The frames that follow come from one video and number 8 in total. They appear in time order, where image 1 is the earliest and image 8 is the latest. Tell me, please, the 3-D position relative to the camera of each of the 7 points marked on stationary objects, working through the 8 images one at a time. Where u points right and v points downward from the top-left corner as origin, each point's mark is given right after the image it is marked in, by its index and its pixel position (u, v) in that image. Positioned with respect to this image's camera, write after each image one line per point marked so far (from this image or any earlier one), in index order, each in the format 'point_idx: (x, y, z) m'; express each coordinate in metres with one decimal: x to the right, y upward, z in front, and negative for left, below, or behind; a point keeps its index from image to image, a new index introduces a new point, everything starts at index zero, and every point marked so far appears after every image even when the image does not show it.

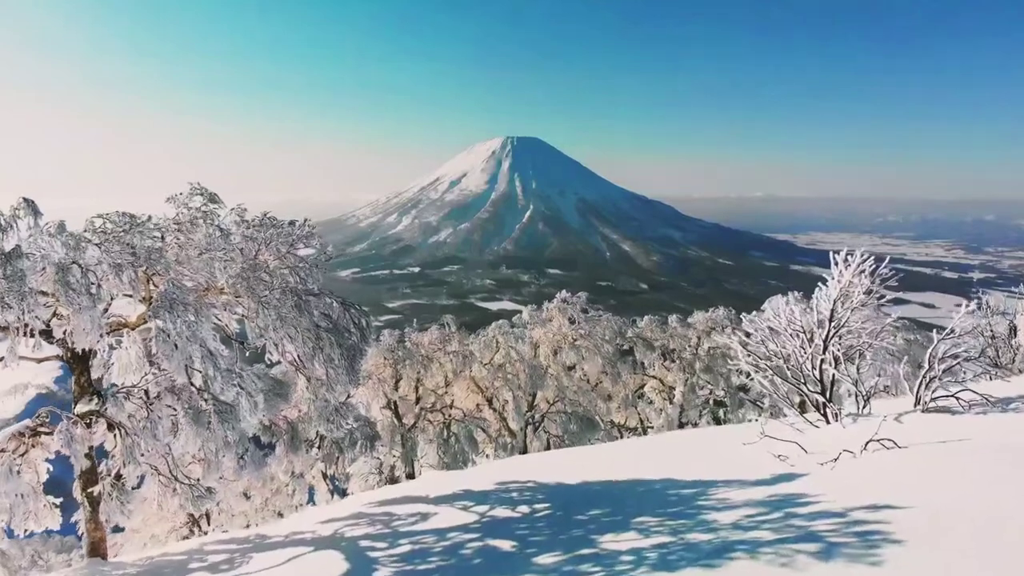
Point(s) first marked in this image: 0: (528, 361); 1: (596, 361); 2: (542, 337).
0: (+0.5, -2.5, +17.8) m
1: (+3.0, -2.6, +19.0) m
2: (+1.1, -1.8, +19.0) m
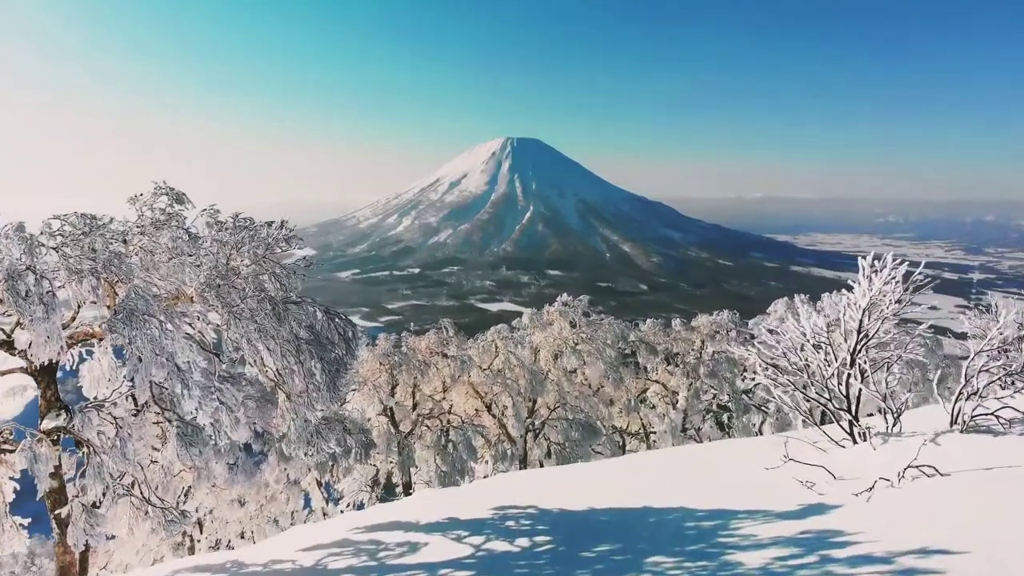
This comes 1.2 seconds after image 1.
0: (+0.5, -2.6, +17.3) m
1: (+3.0, -2.7, +18.5) m
2: (+1.0, -1.9, +18.6) m
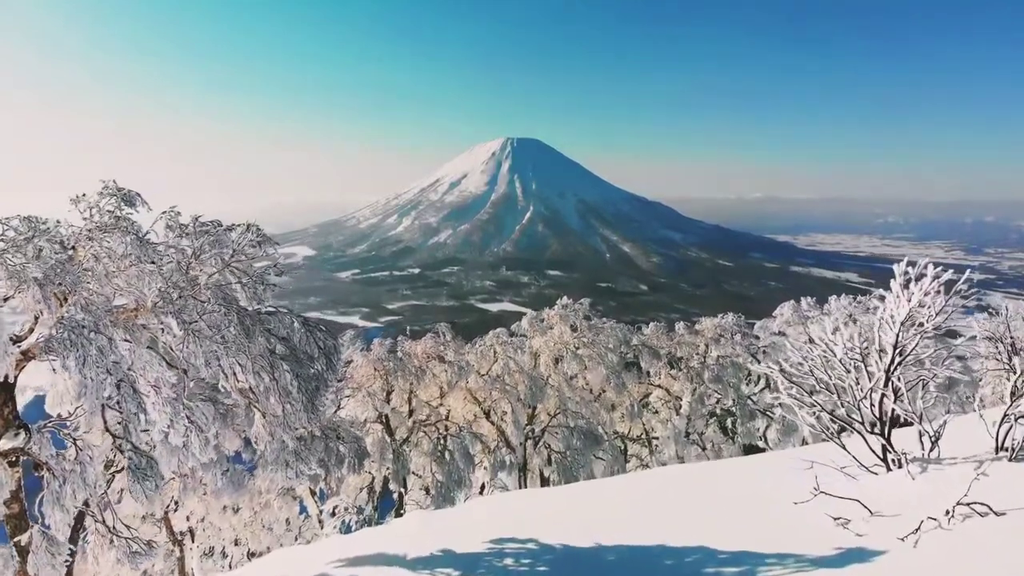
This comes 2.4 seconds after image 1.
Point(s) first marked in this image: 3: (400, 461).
0: (+0.5, -2.7, +16.8) m
1: (+2.9, -2.8, +18.0) m
2: (+1.0, -2.0, +18.0) m
3: (-3.2, -5.0, +15.5) m
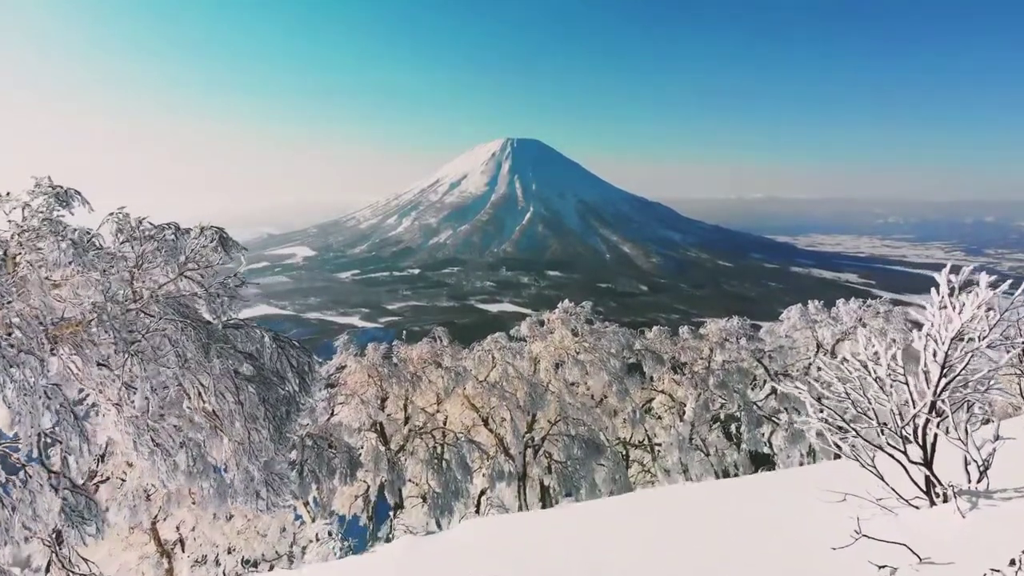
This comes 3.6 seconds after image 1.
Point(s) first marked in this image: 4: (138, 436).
0: (+0.5, -2.8, +16.2) m
1: (+2.9, -2.9, +17.4) m
2: (+1.0, -2.1, +17.5) m
3: (-3.3, -5.1, +14.9) m
4: (-3.5, -1.4, +5.0) m
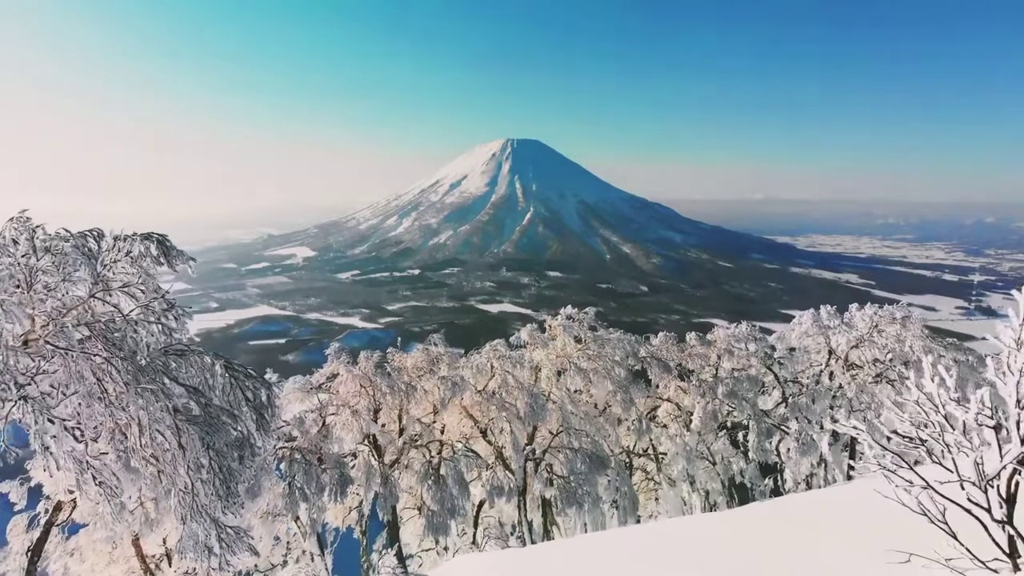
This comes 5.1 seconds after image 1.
0: (+0.5, -2.9, +15.5) m
1: (+2.9, -3.0, +16.7) m
2: (+1.0, -2.2, +16.8) m
3: (-3.3, -5.2, +14.2) m
4: (-3.5, -1.5, +4.2) m
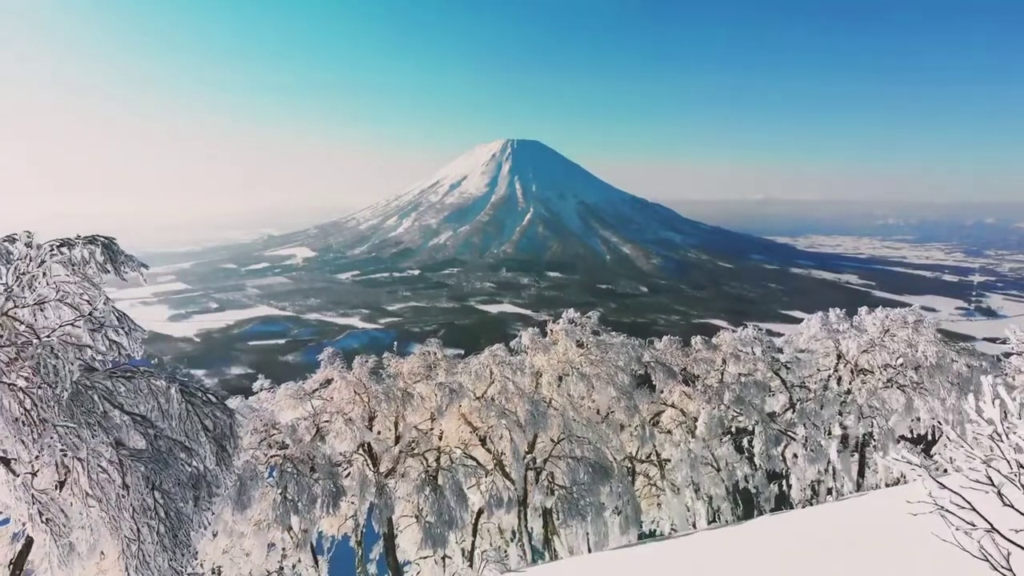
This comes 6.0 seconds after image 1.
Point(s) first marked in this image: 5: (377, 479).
0: (+0.5, -3.0, +15.0) m
1: (+2.9, -3.1, +16.2) m
2: (+1.0, -2.3, +16.2) m
3: (-3.3, -5.3, +13.7) m
4: (-3.5, -1.6, +3.7) m
5: (-3.5, -5.0, +13.9) m
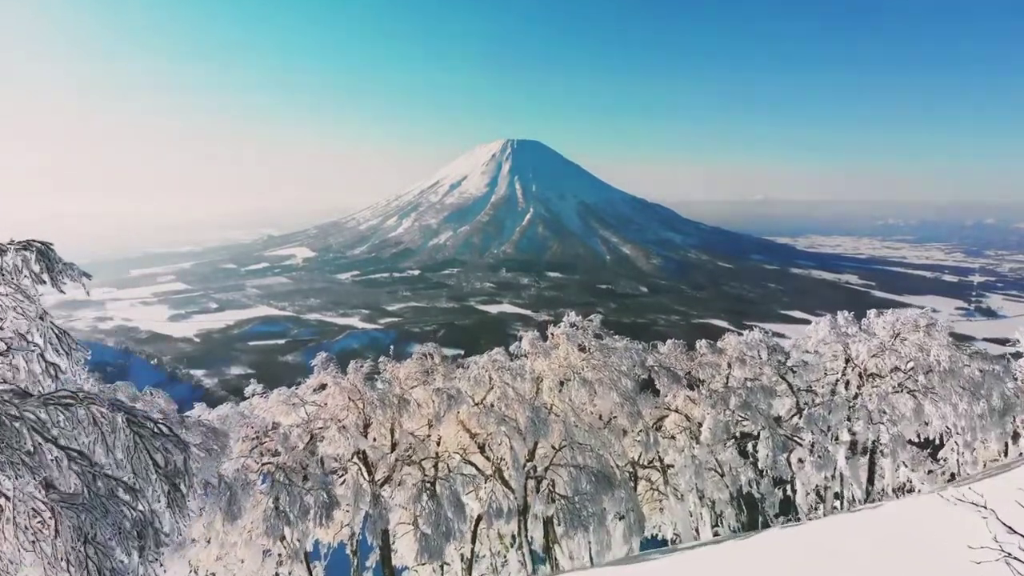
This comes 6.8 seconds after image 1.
0: (+0.5, -3.0, +14.5) m
1: (+2.9, -3.2, +15.7) m
2: (+1.0, -2.4, +15.8) m
3: (-3.3, -5.4, +13.2) m
4: (-3.5, -1.6, +3.3) m
5: (-3.5, -5.0, +13.4) m
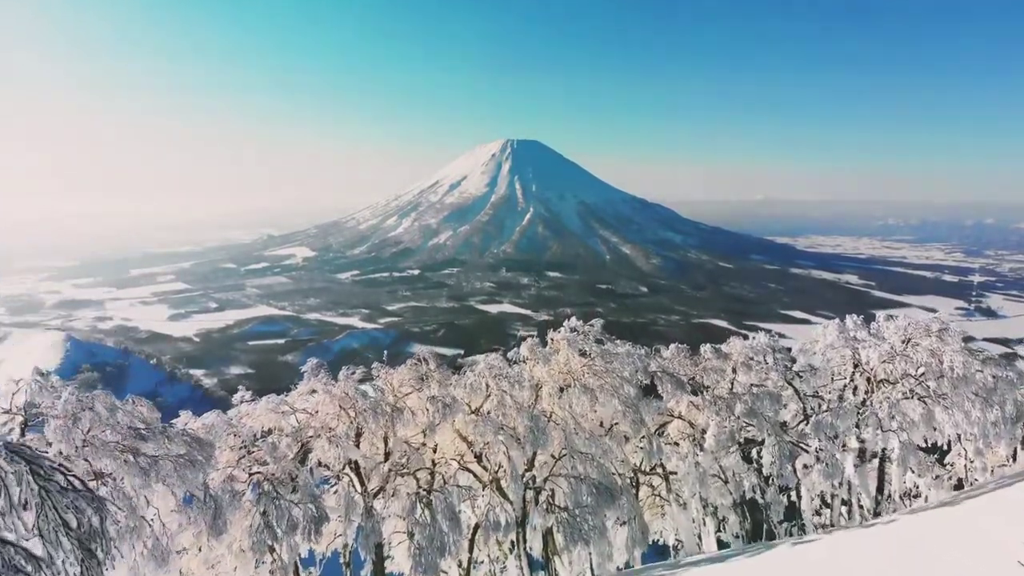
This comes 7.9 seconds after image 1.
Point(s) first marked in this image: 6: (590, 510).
0: (+0.4, -3.1, +14.0) m
1: (+2.9, -3.3, +15.2) m
2: (+0.9, -2.5, +15.3) m
3: (-3.3, -5.5, +12.7) m
4: (-3.6, -1.7, +2.7) m
5: (-3.6, -5.1, +12.9) m
6: (+2.0, -5.7, +14.0) m
